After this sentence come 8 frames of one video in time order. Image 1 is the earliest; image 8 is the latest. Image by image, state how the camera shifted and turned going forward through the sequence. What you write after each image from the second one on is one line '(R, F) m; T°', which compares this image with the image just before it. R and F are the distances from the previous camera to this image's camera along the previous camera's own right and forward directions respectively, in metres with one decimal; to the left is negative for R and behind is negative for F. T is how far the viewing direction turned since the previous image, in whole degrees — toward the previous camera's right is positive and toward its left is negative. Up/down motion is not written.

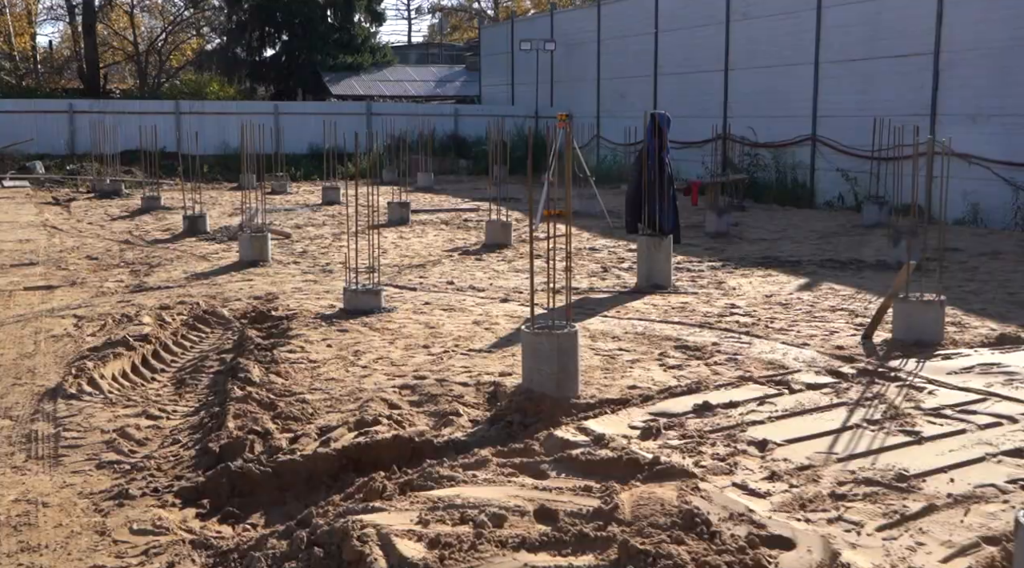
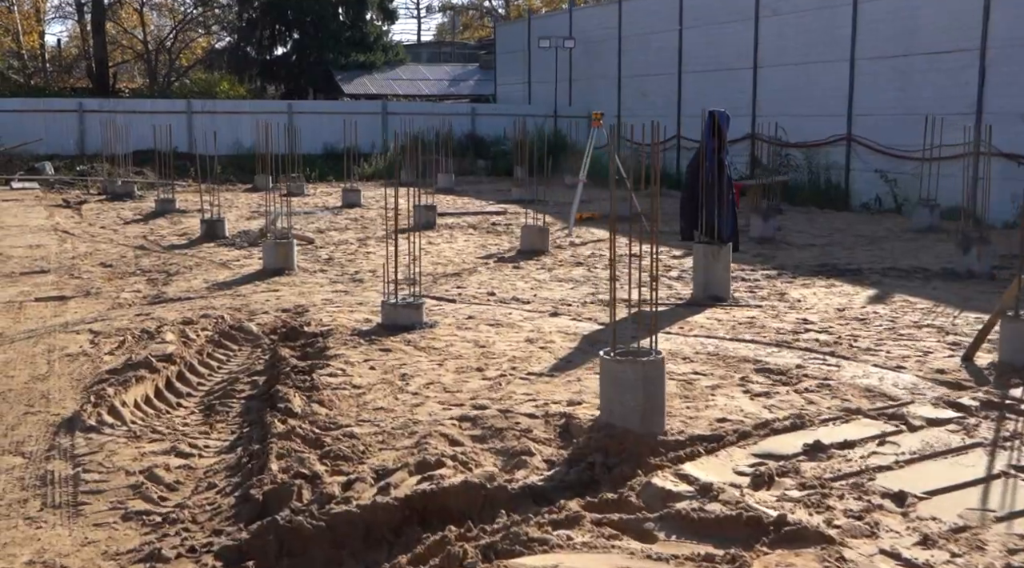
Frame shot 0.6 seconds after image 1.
(-0.4, +0.8) m; 0°
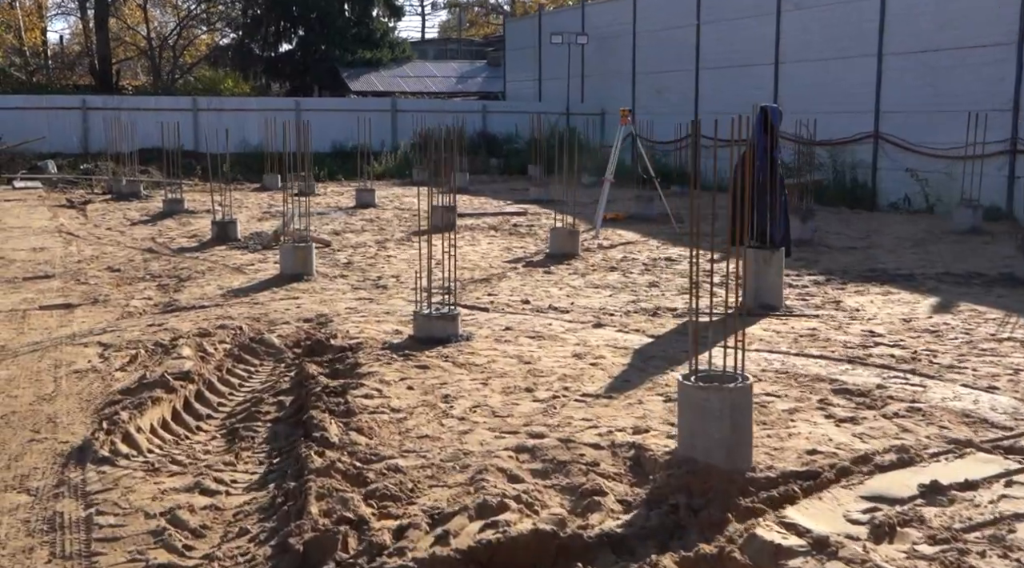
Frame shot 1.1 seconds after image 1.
(-0.3, +0.7) m; 0°
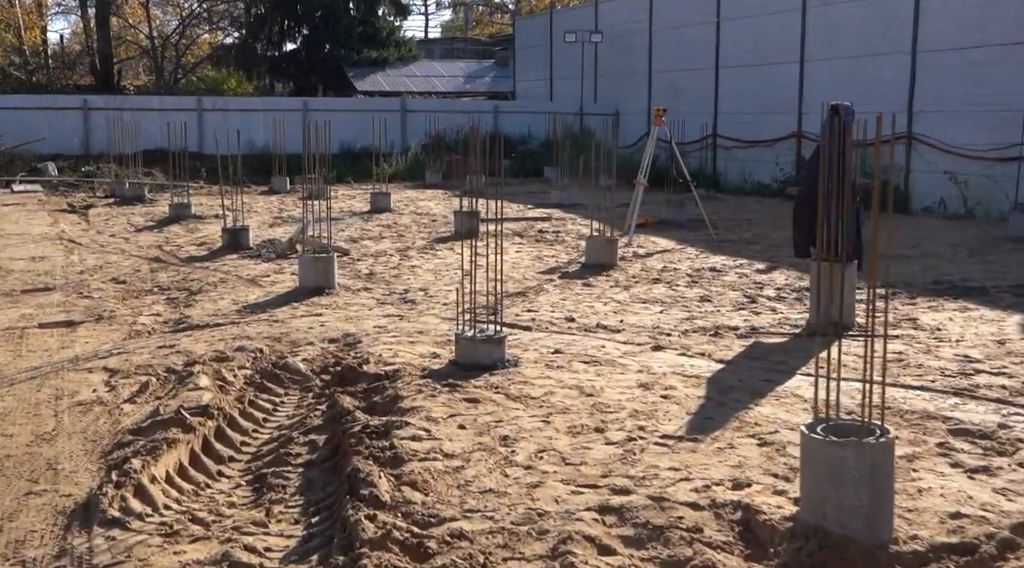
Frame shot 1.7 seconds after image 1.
(-0.4, +0.9) m; 0°
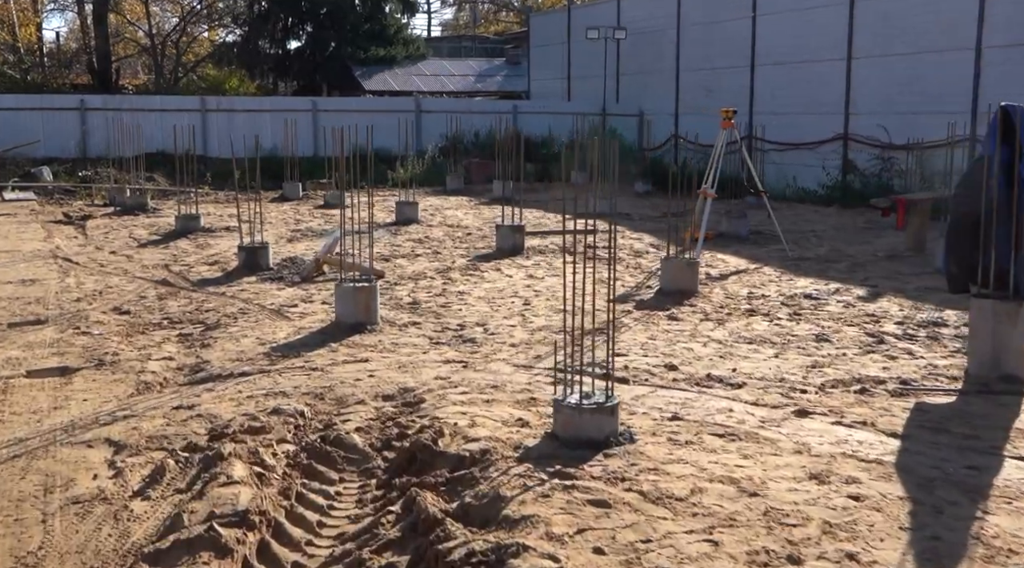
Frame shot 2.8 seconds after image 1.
(-0.7, +1.7) m; 0°
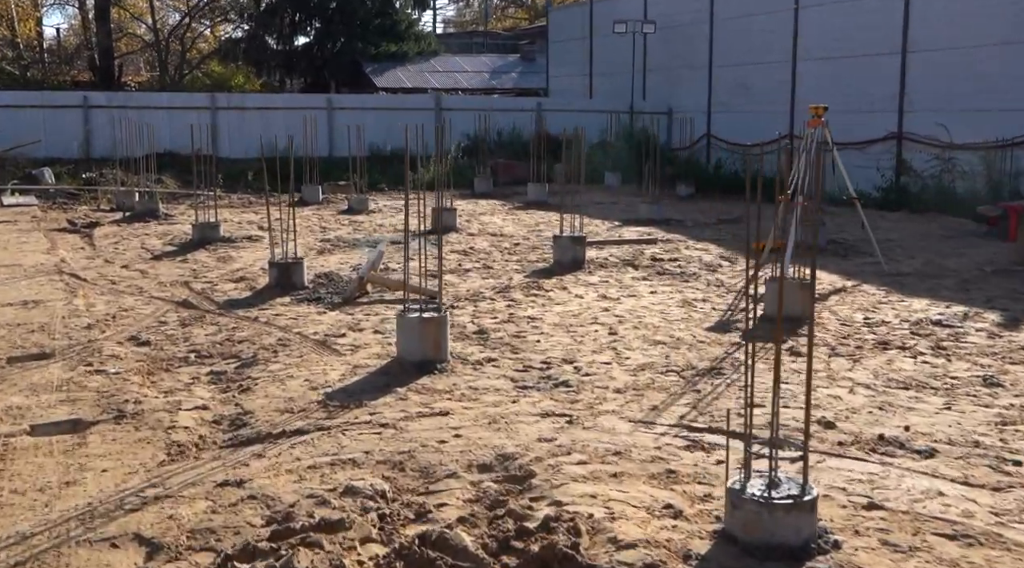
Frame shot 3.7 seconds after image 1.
(-0.7, +1.6) m; 0°
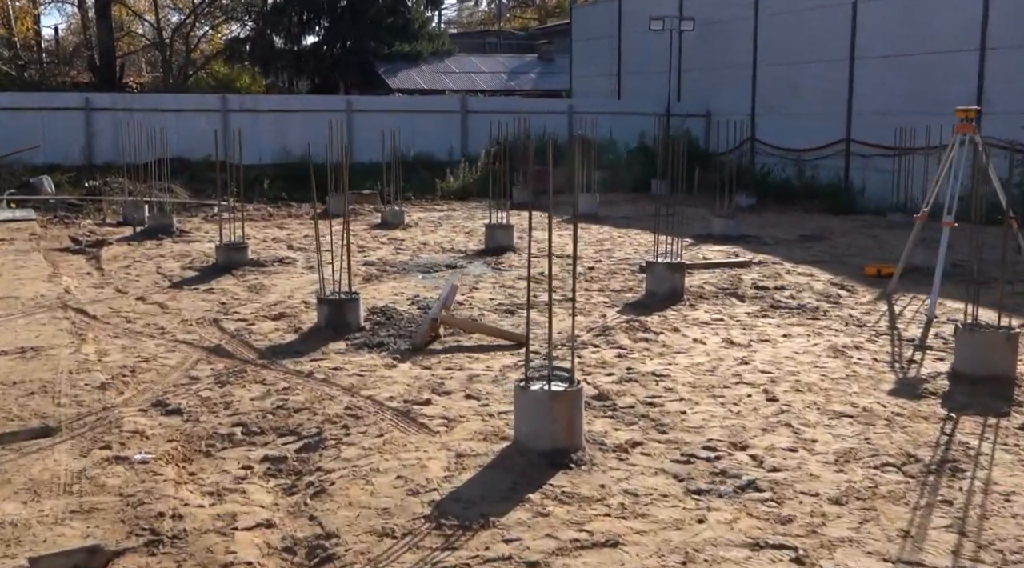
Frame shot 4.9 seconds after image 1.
(-0.9, +2.0) m; 0°
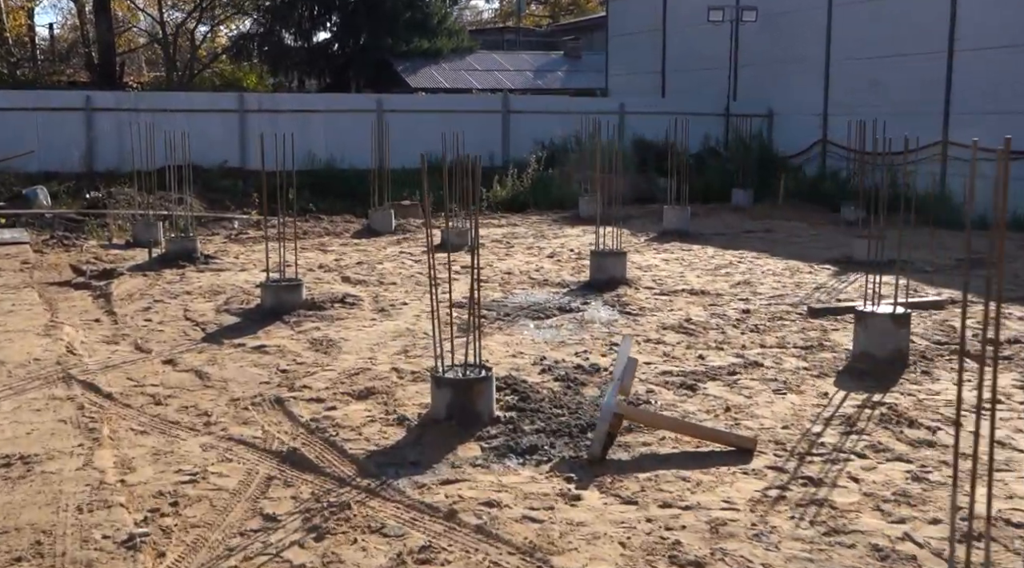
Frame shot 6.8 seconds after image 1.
(-1.2, +3.0) m; 0°
